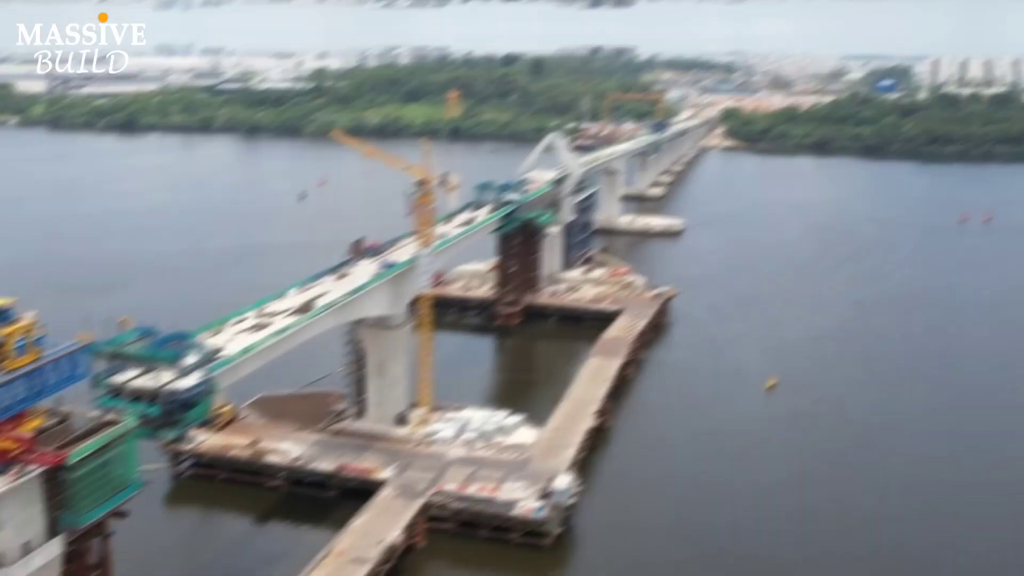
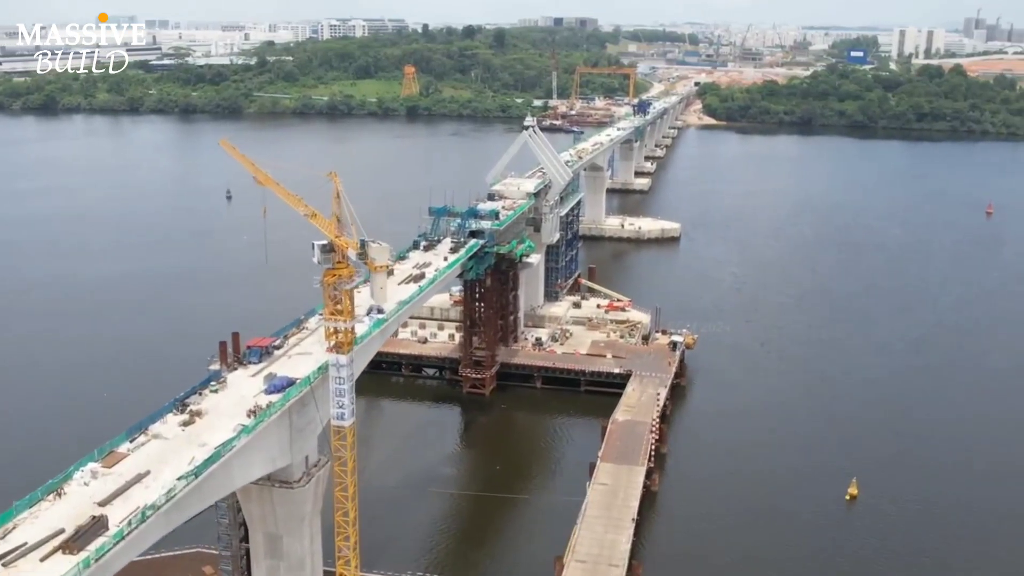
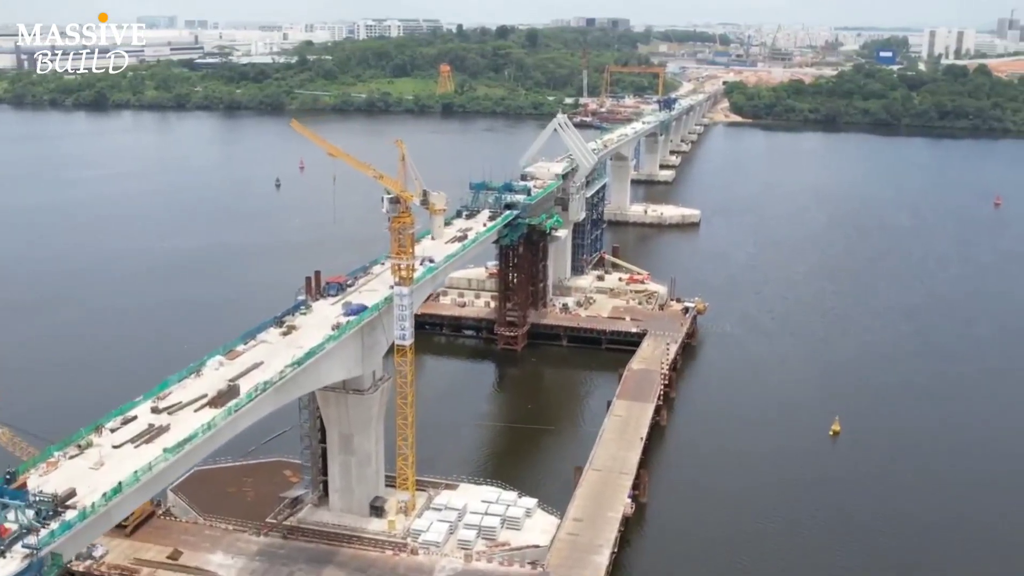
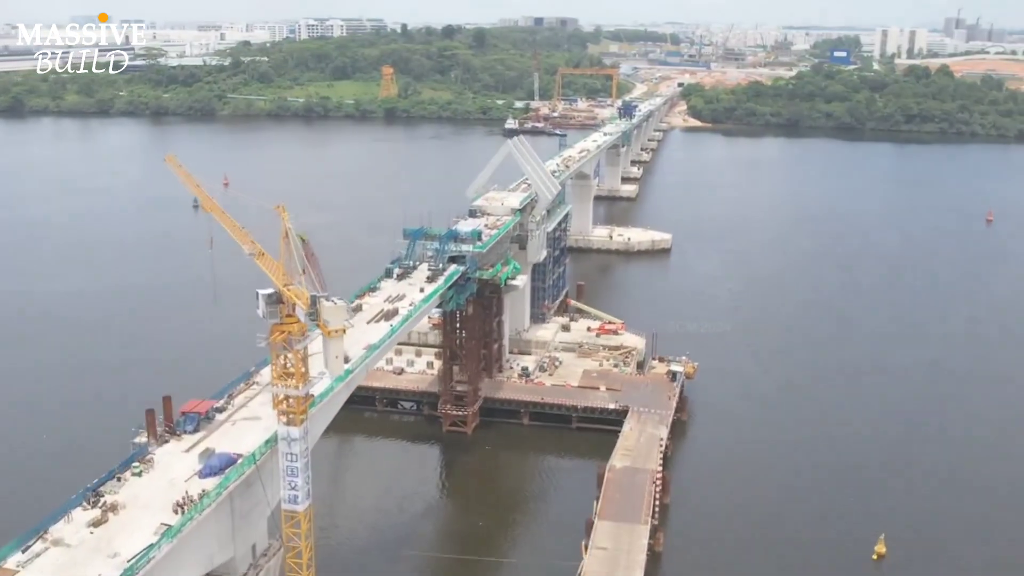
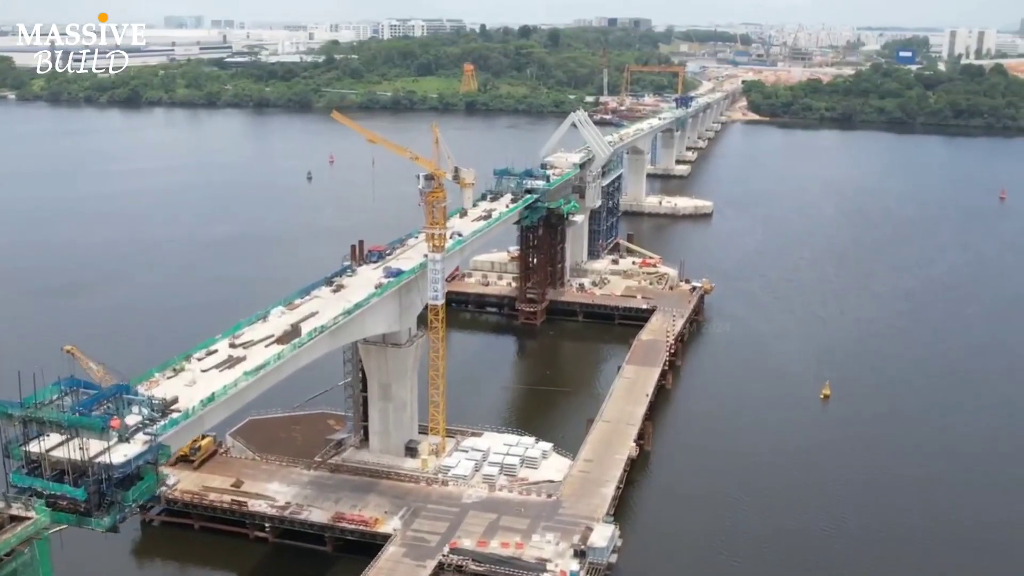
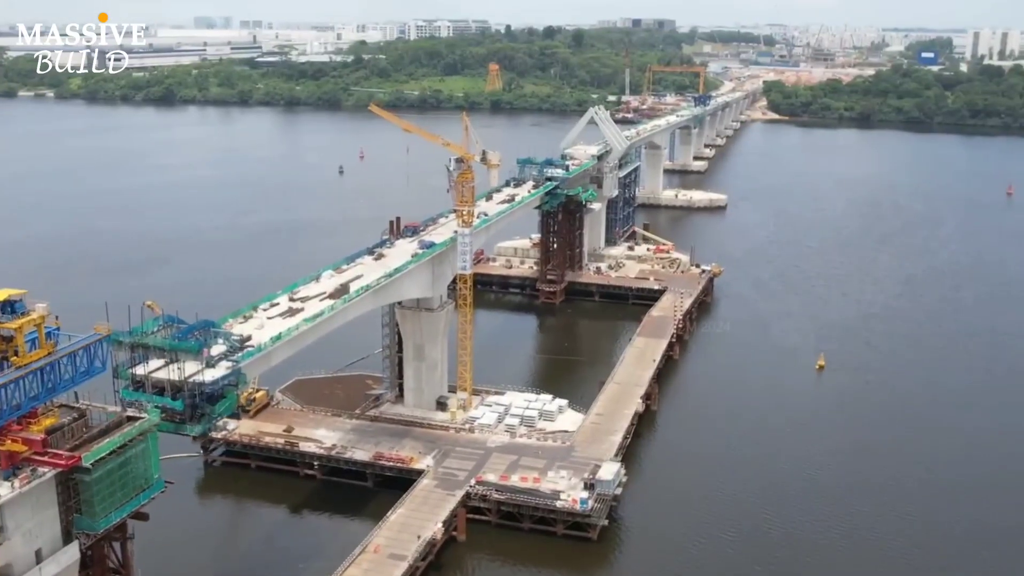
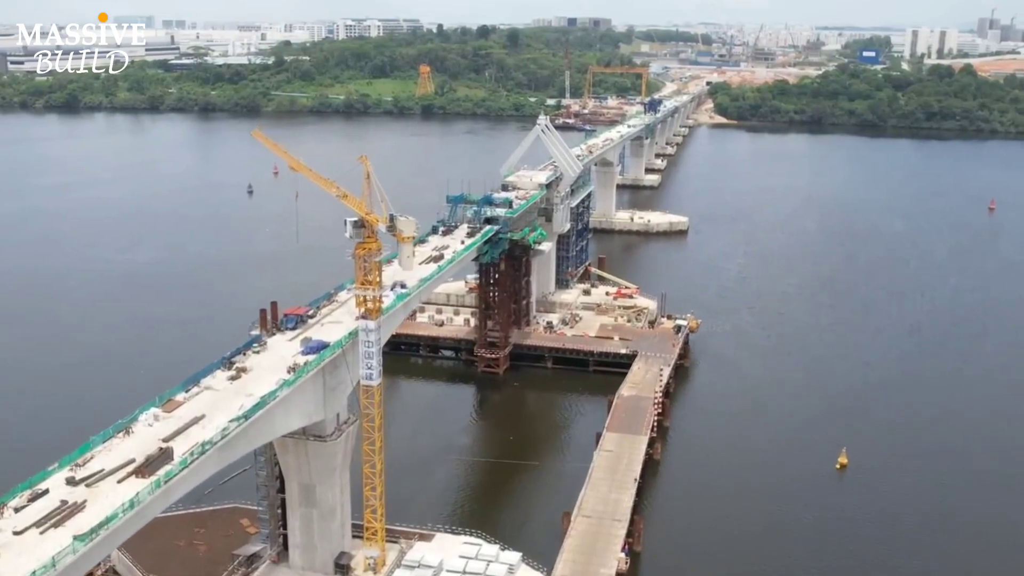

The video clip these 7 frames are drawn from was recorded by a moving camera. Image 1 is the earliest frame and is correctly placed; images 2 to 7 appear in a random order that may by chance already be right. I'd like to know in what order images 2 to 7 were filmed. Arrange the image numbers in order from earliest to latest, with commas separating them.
6, 5, 3, 7, 2, 4
